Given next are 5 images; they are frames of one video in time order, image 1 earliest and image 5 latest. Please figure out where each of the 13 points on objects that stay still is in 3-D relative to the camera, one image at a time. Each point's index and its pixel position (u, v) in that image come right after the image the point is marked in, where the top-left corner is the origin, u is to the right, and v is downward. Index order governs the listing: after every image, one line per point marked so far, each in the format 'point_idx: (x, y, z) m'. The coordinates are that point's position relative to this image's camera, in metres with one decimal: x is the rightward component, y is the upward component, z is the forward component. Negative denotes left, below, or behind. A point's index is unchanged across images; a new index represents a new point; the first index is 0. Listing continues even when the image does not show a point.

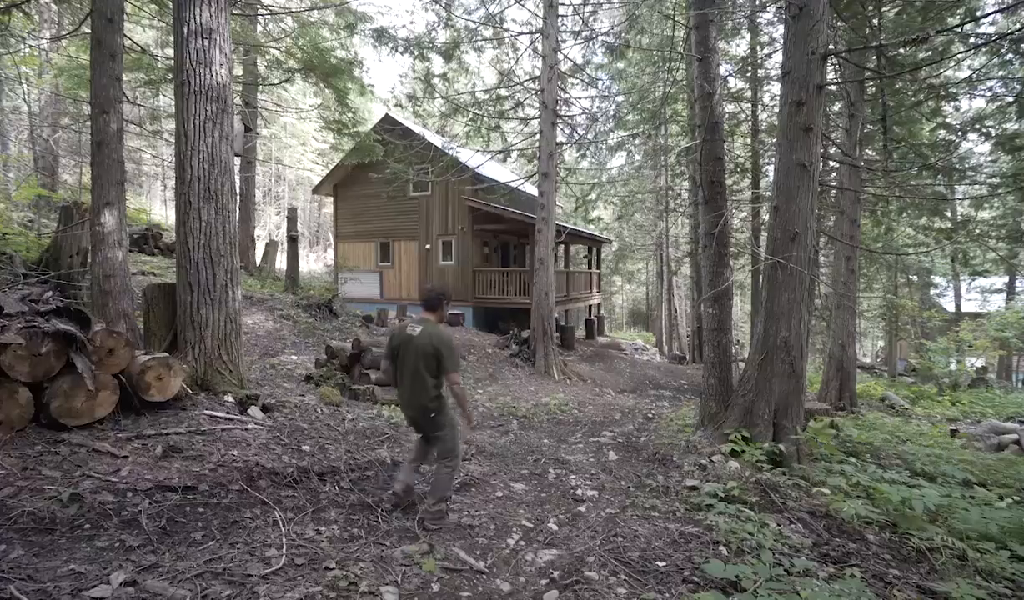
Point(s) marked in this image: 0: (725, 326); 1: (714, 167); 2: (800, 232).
0: (+2.3, -0.3, +5.7) m
1: (+2.2, +1.5, +5.8) m
2: (+2.6, +0.6, +4.8) m
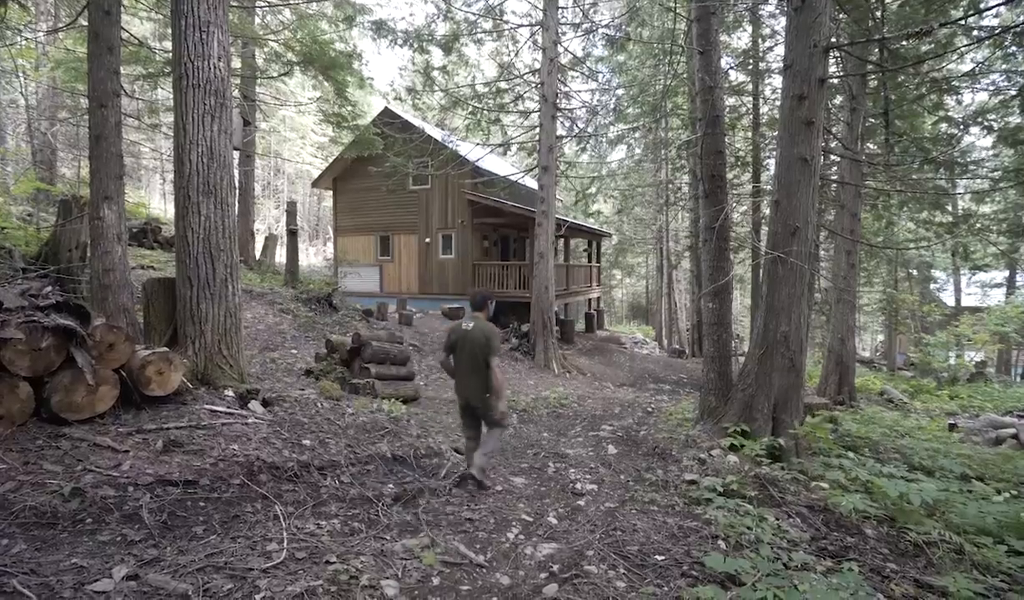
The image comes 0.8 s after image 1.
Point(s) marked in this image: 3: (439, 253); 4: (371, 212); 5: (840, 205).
0: (+2.3, -0.2, +5.7) m
1: (+2.2, +1.5, +5.7) m
2: (+2.6, +0.7, +4.8) m
3: (-2.2, +1.5, +16.1) m
4: (-4.6, +2.9, +17.2) m
5: (+5.8, +1.7, +9.3) m
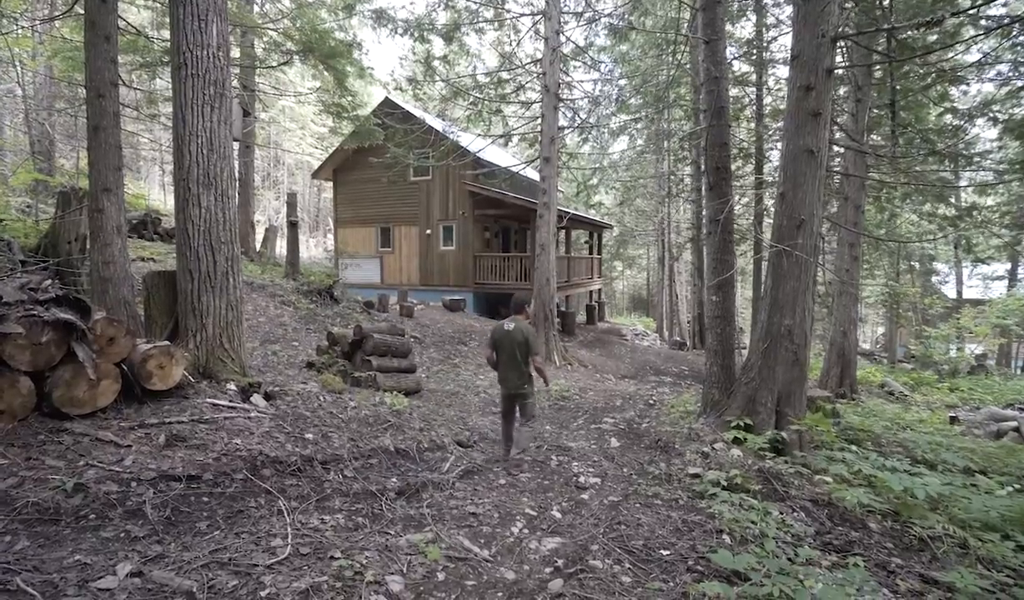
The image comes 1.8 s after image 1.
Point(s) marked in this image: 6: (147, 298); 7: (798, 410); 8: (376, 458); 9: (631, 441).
0: (+2.3, -0.2, +5.7) m
1: (+2.2, +1.6, +5.7) m
2: (+2.6, +0.7, +4.7) m
3: (-2.2, +1.7, +16.1) m
4: (-4.5, +3.1, +17.1) m
5: (+5.8, +1.8, +9.3) m
6: (-2.9, 0.0, +4.1) m
7: (+2.7, -1.0, +4.9) m
8: (-0.9, -1.1, +3.7) m
9: (+1.2, -1.4, +5.3) m
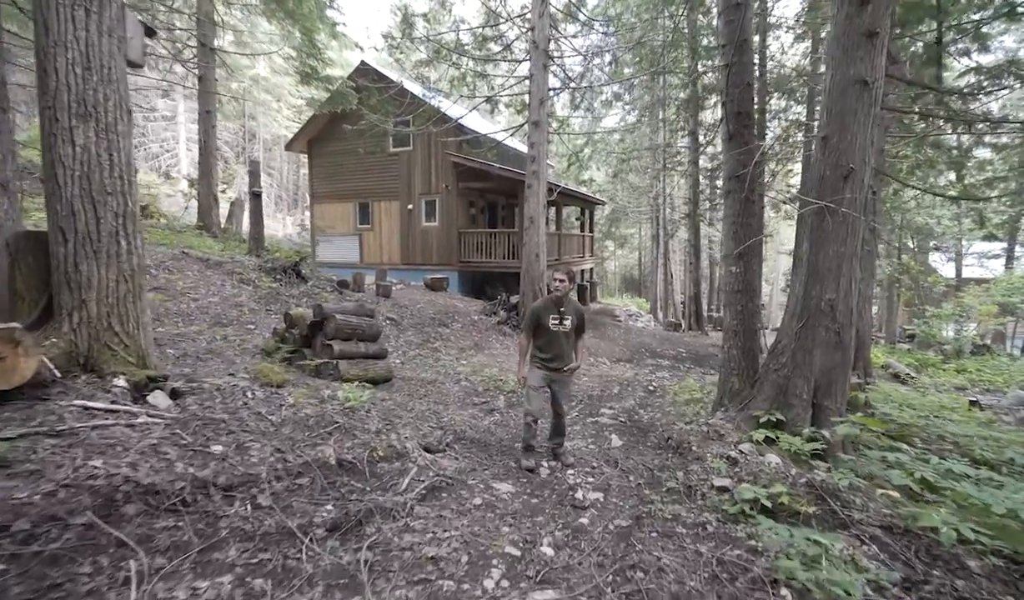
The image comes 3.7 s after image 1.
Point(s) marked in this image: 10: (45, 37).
0: (+2.2, +0.1, +4.8) m
1: (+2.1, +1.9, +4.7) m
2: (+2.5, +1.0, +3.8) m
3: (-2.6, +2.3, +15.0) m
4: (-4.9, +3.7, +16.0) m
5: (+5.6, +2.2, +8.4) m
6: (-3.0, +0.2, +3.1) m
7: (+2.5, -0.8, +4.0) m
8: (-1.1, -0.9, +2.8) m
9: (+1.0, -1.2, +4.4) m
10: (-2.7, +1.5, +3.0) m
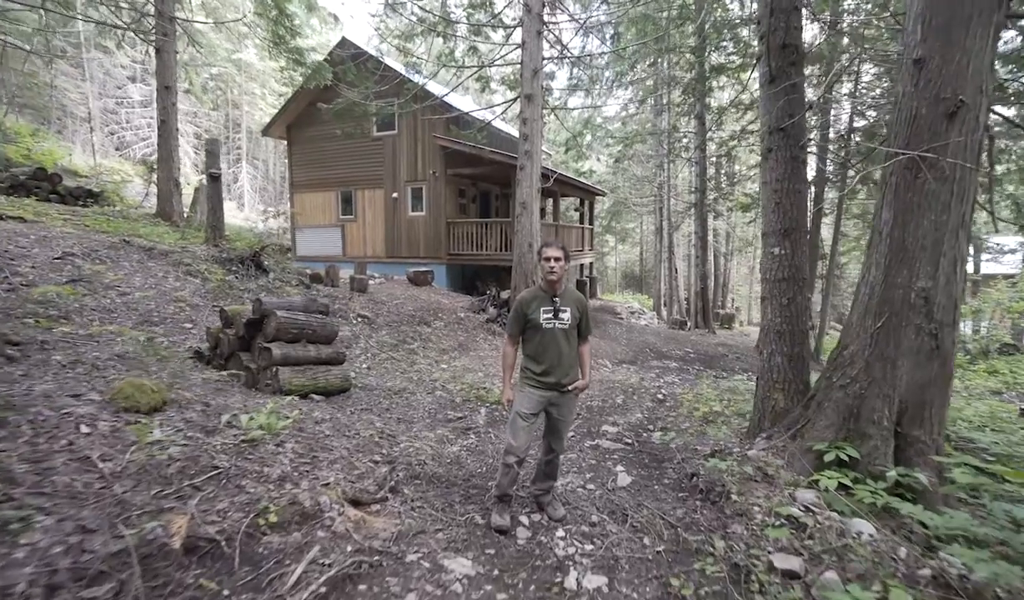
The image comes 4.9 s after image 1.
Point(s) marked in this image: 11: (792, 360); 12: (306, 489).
0: (+2.0, +0.2, +3.7) m
1: (+1.9, +1.9, +3.6) m
2: (+2.3, +1.0, +2.7) m
3: (-2.8, +2.4, +13.9) m
4: (-5.1, +3.9, +14.9) m
5: (+5.4, +2.3, +7.2) m
6: (-3.2, +0.2, +2.0) m
7: (+2.3, -0.7, +2.9) m
8: (-1.2, -0.9, +1.6) m
9: (+0.9, -1.1, +3.3) m
10: (-2.9, +1.6, +1.9) m
11: (+1.9, -0.4, +3.6) m
12: (-1.0, -0.9, +2.5) m
